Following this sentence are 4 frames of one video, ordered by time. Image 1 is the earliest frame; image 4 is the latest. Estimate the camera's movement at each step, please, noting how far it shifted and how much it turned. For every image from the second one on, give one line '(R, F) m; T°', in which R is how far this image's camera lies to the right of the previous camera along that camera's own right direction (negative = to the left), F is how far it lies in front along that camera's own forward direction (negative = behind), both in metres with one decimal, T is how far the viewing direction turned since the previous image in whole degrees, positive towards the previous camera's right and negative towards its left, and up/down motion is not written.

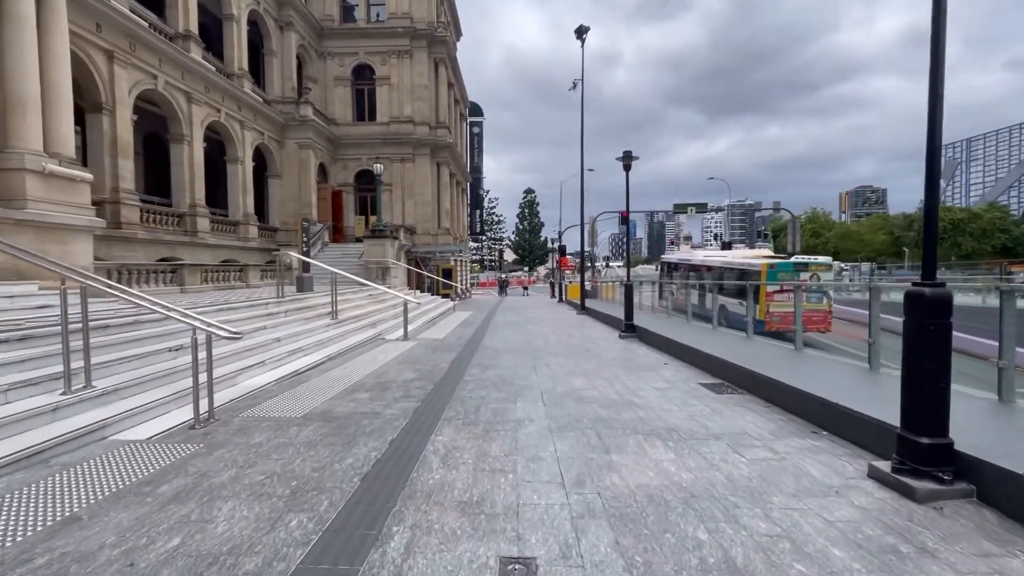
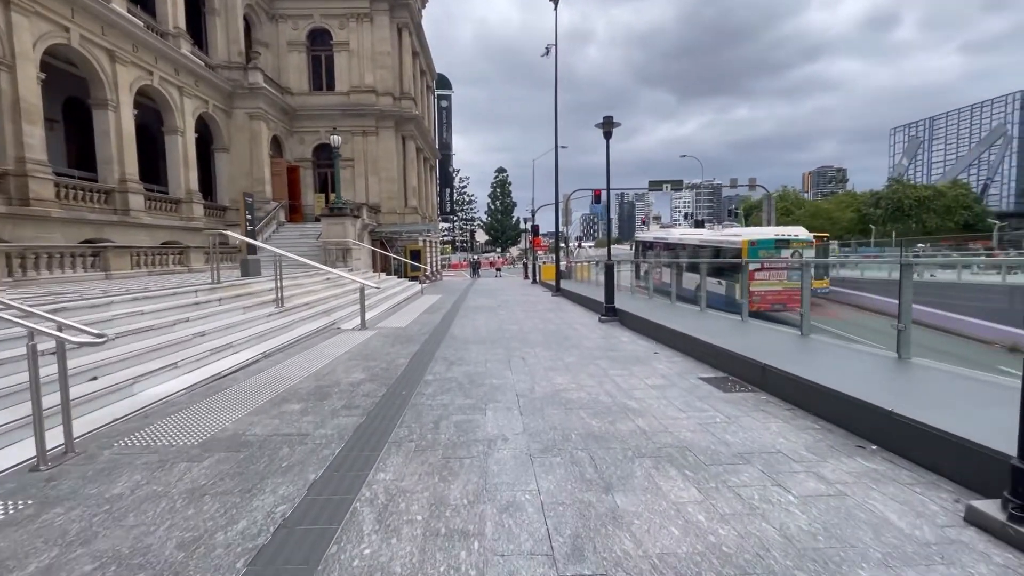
(+0.1, +1.3) m; +3°
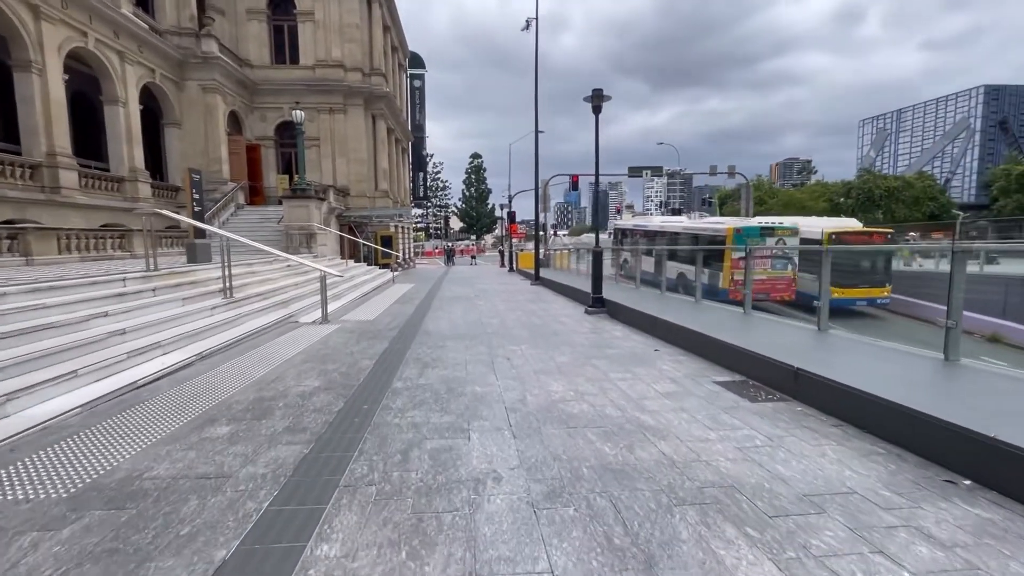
(-0.1, +1.1) m; +3°
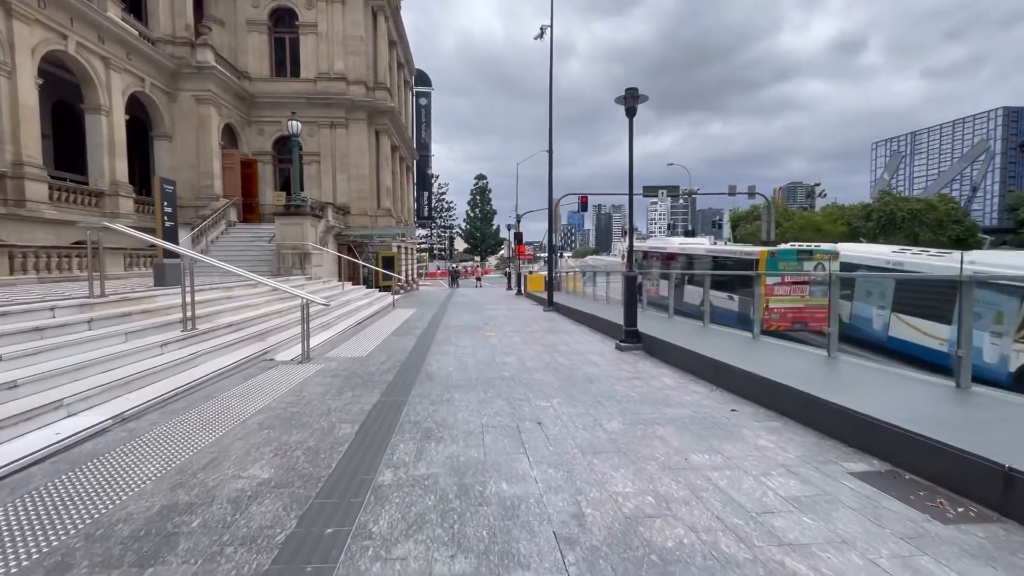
(-0.3, +1.7) m; 0°
